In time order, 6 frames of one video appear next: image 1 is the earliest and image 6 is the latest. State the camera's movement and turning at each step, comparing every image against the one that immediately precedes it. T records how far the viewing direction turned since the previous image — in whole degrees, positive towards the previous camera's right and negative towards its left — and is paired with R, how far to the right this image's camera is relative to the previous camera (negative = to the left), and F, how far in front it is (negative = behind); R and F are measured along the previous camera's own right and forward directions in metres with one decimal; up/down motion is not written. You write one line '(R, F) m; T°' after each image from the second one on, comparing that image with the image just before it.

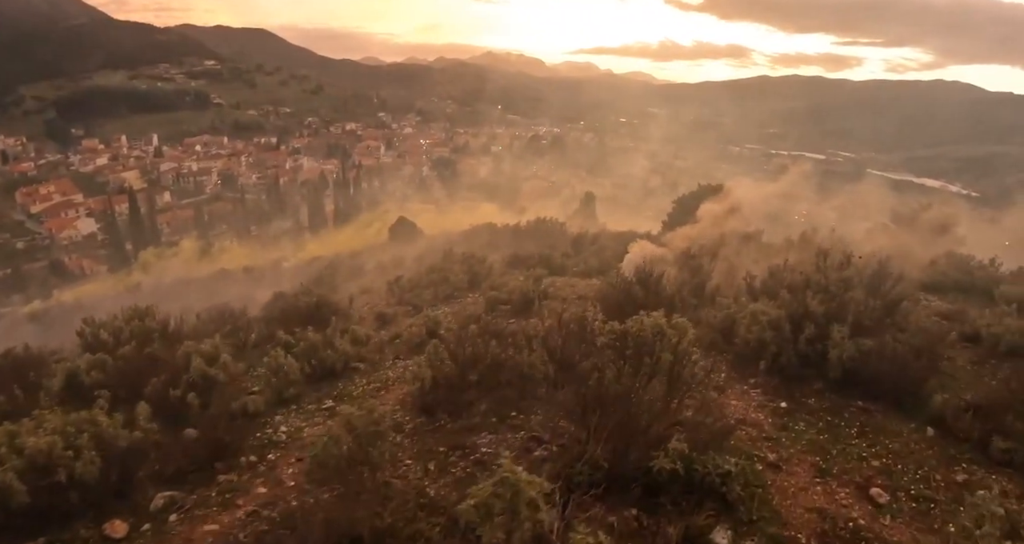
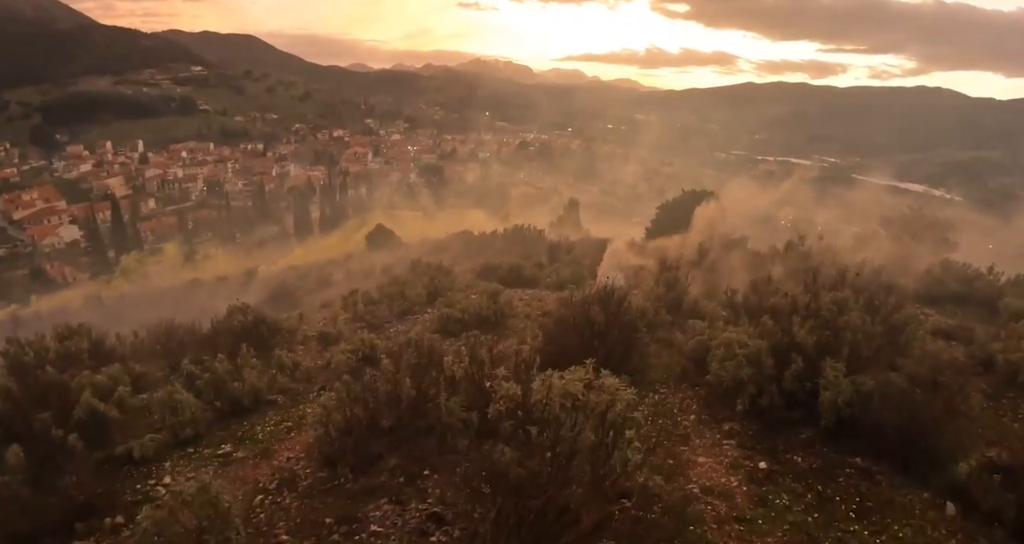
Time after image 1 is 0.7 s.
(+0.6, +1.0) m; +1°
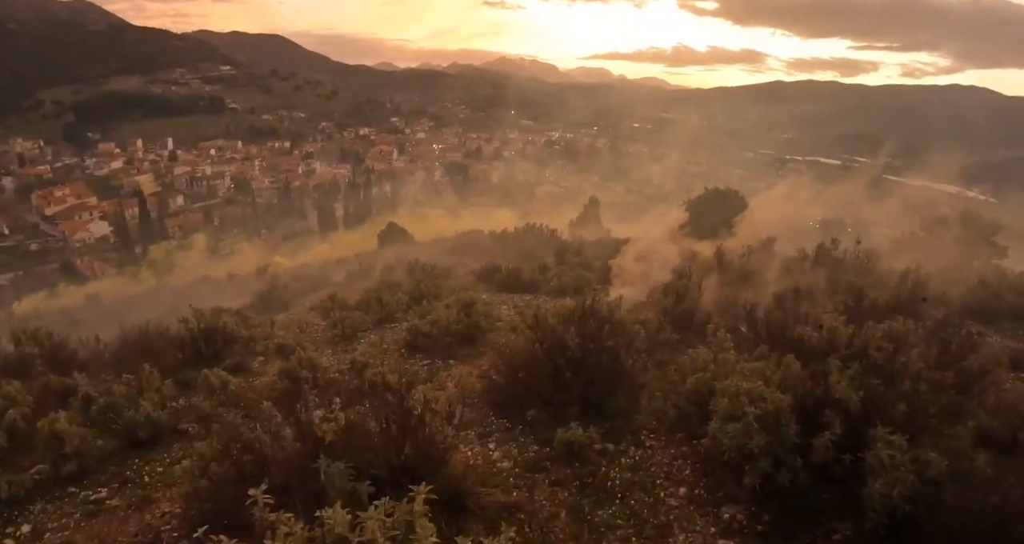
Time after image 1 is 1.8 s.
(+0.6, +1.2) m; -2°
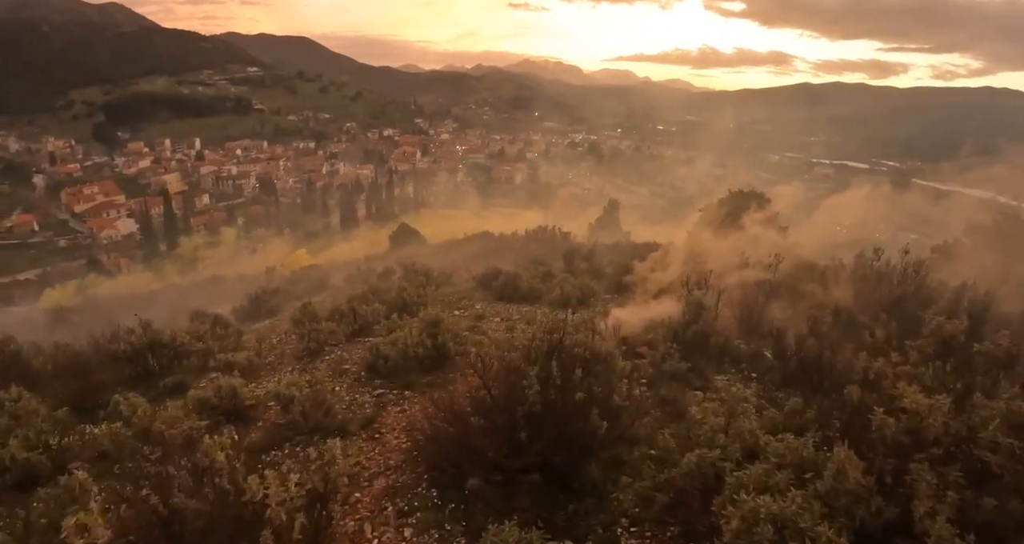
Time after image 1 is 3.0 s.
(+0.5, +1.2) m; -2°
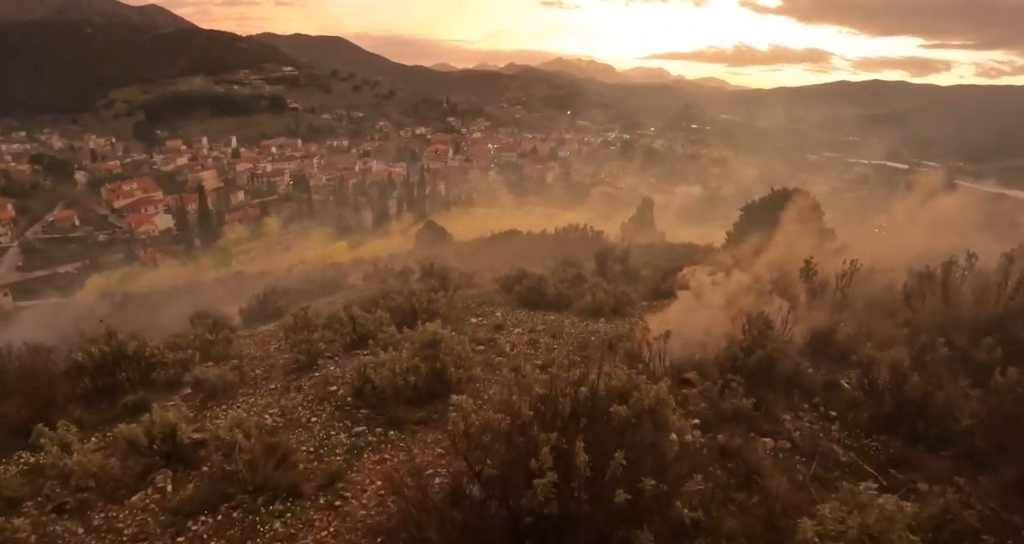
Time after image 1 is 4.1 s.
(+0.1, +1.3) m; -3°
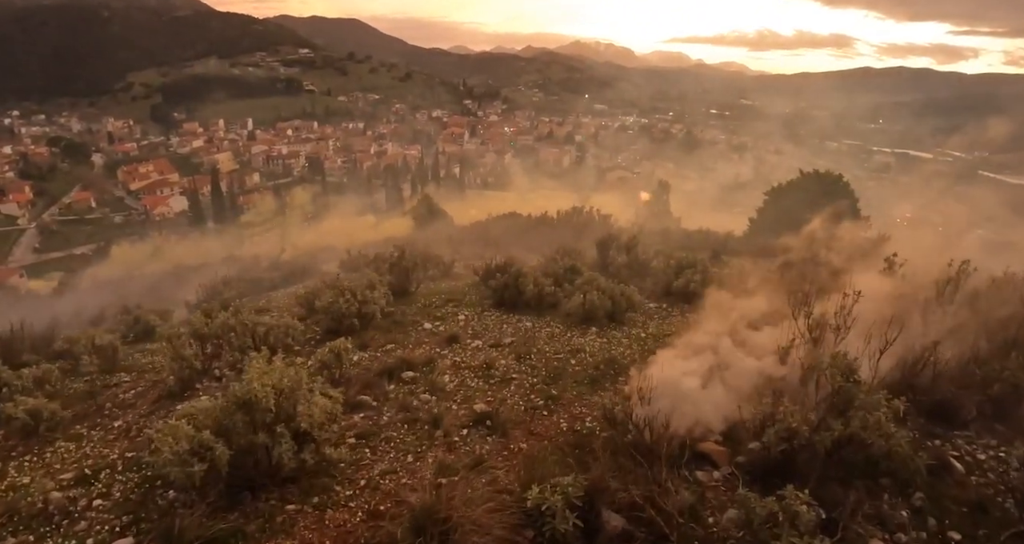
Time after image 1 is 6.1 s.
(+0.7, +2.1) m; -2°
